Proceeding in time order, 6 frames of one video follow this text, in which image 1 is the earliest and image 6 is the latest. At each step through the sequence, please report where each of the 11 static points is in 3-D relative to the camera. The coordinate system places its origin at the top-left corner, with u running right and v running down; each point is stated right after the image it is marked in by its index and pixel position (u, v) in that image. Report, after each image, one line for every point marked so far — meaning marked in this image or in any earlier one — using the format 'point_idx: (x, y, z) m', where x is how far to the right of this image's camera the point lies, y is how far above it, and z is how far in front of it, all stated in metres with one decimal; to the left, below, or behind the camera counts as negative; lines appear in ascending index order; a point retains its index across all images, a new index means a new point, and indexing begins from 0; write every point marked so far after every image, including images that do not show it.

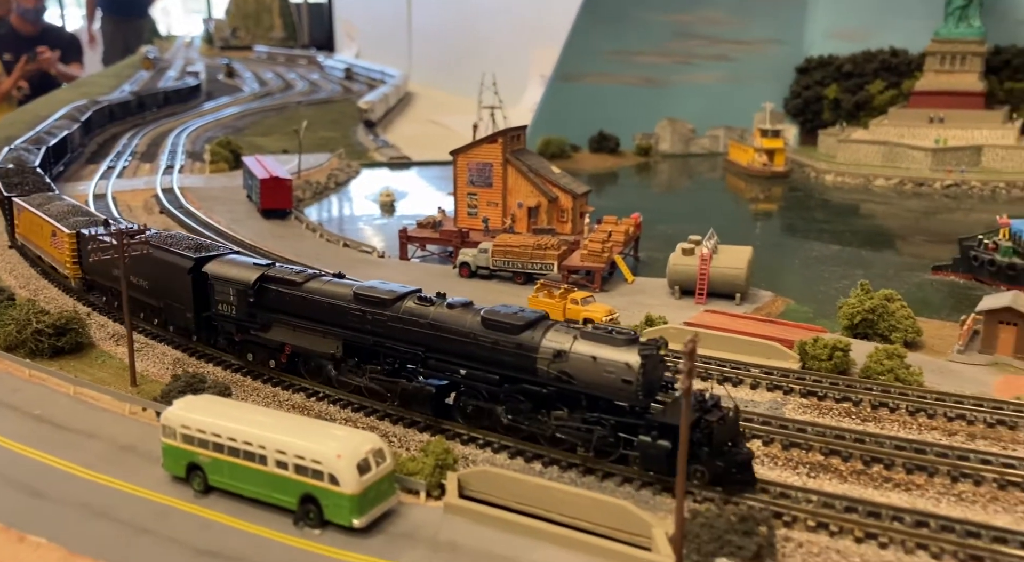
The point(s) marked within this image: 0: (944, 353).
0: (+10.5, -1.8, +20.0) m
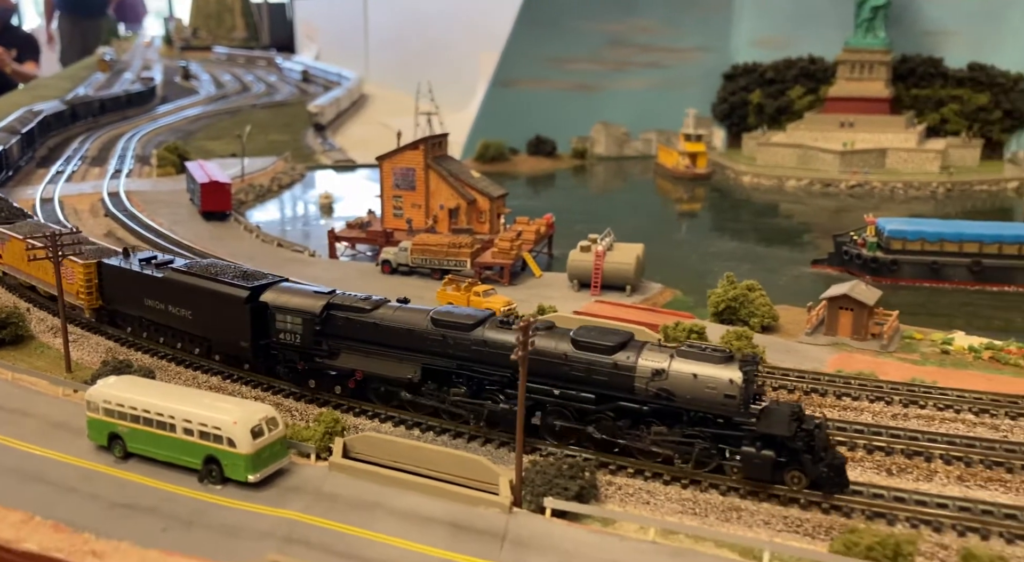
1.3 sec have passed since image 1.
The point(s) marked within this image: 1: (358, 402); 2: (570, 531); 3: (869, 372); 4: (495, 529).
0: (+7.8, -1.5, +22.7) m
1: (-3.5, -2.6, +17.7) m
2: (+1.1, -4.1, +13.1) m
3: (+8.5, -2.2, +19.6) m
4: (-0.3, -4.0, +13.1) m
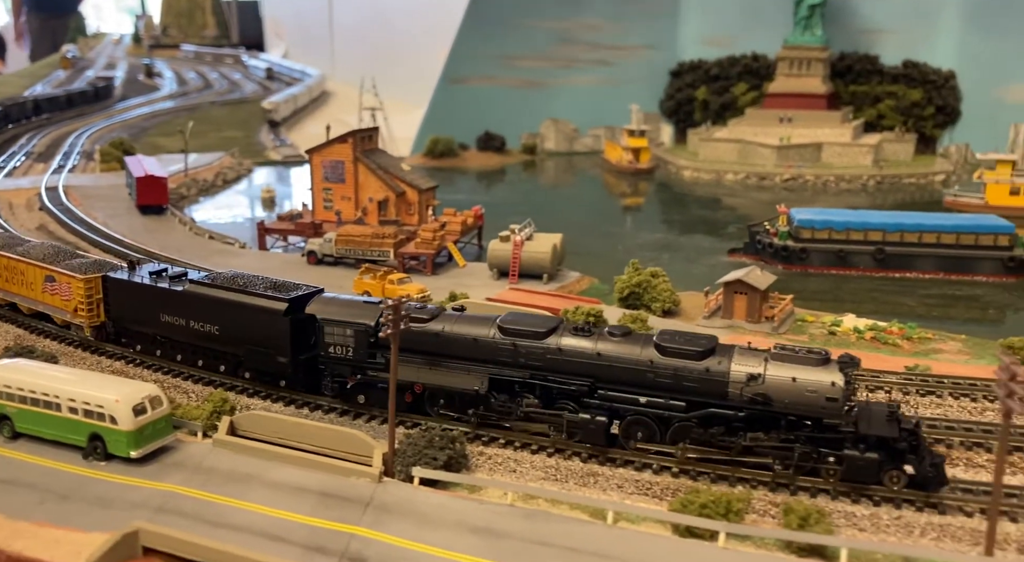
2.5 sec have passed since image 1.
0: (+5.3, -1.1, +23.6) m
1: (-5.9, -2.3, +18.2) m
2: (-1.2, -3.7, +13.8) m
3: (+6.0, -1.8, +20.4) m
4: (-2.6, -3.7, +13.8) m
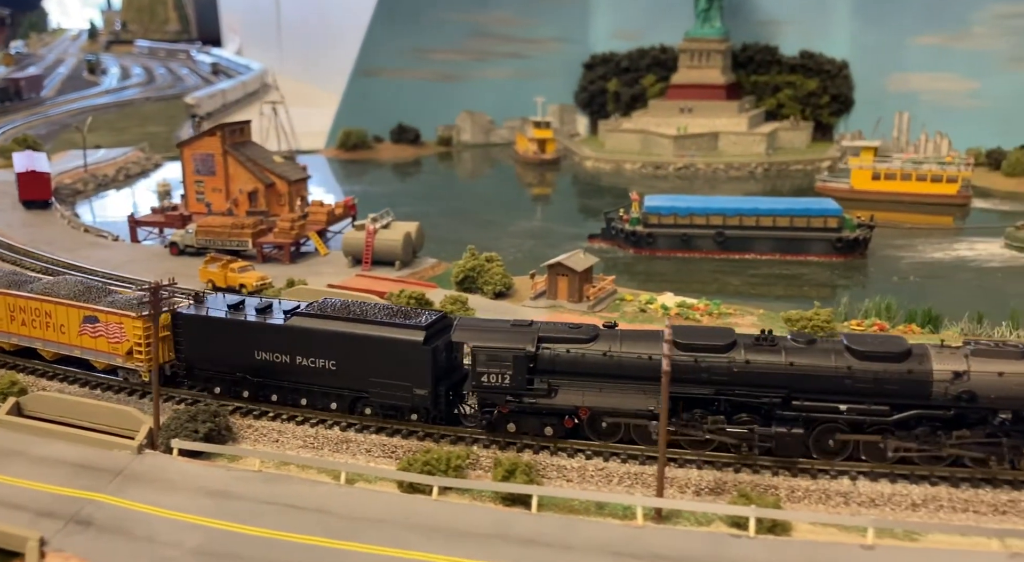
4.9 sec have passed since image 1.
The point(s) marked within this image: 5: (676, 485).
0: (+0.3, -0.6, +24.7) m
1: (-10.7, -2.0, +19.0) m
2: (-5.9, -3.4, +14.8) m
3: (+1.2, -1.3, +21.6) m
4: (-7.2, -3.4, +14.6) m
5: (+2.8, -3.5, +14.0) m
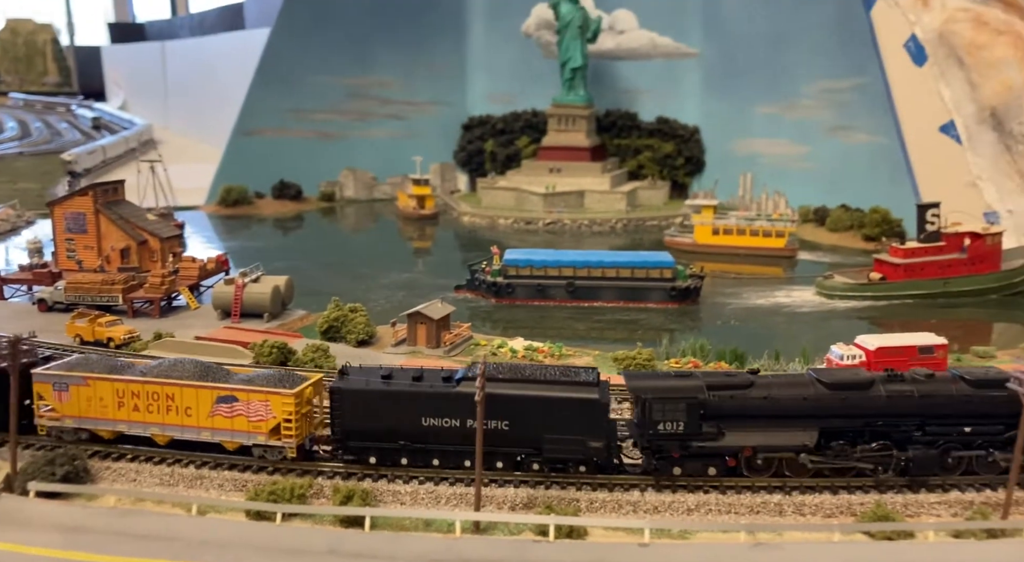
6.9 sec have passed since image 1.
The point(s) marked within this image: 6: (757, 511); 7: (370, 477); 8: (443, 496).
0: (-4.2, -2.2, +26.5) m
1: (-14.4, -3.3, +19.5) m
2: (-9.1, -4.4, +15.8) m
3: (-3.0, -2.6, +23.5) m
4: (-10.4, -4.4, +15.5) m
5: (-0.3, -4.4, +16.1) m
6: (+4.9, -4.6, +16.1) m
7: (-2.9, -4.1, +16.8) m
8: (-1.4, -4.3, +16.2) m
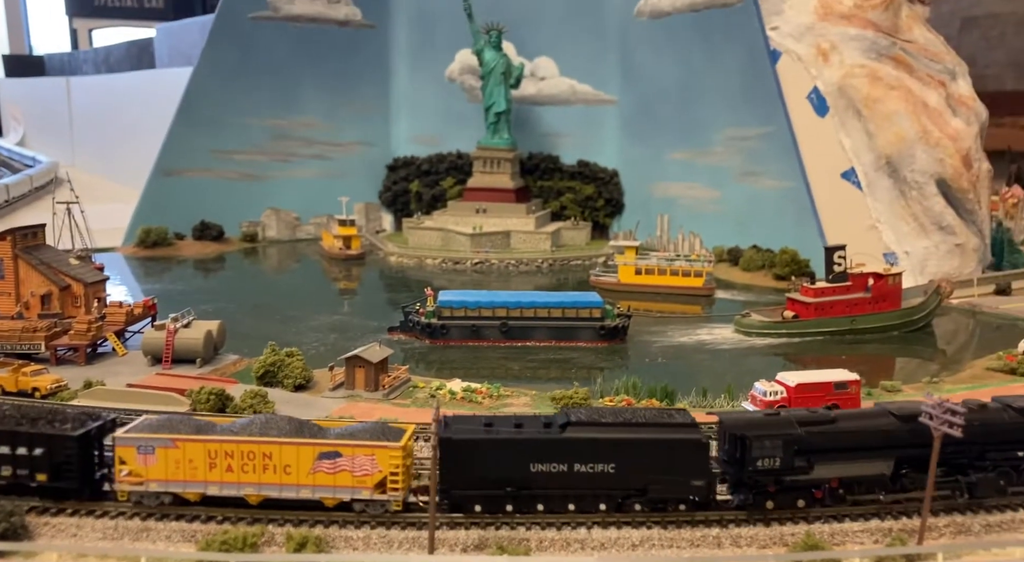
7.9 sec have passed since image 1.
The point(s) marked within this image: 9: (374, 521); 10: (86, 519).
0: (-6.3, -3.7, +26.6) m
1: (-15.6, -4.5, +18.4) m
2: (-10.0, -5.4, +15.3) m
3: (-4.7, -4.0, +23.7) m
4: (-11.2, -5.4, +14.9) m
5: (-1.3, -5.3, +16.5) m
6: (+3.8, -5.5, +17.0) m
7: (-4.0, -5.1, +17.0) m
8: (-2.4, -5.3, +16.5) m
9: (-2.8, -5.0, +16.9) m
10: (-8.9, -5.0, +17.0) m
